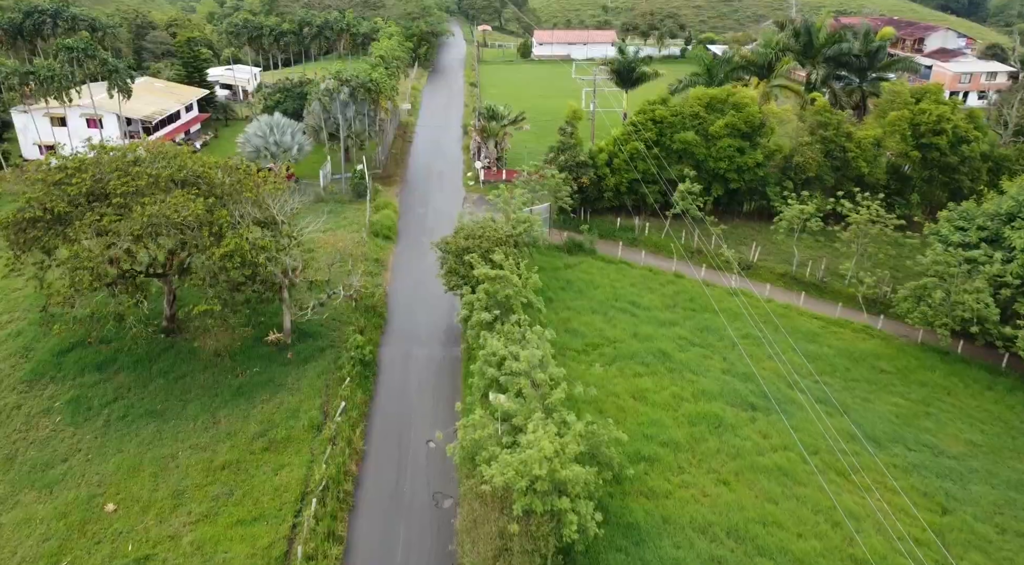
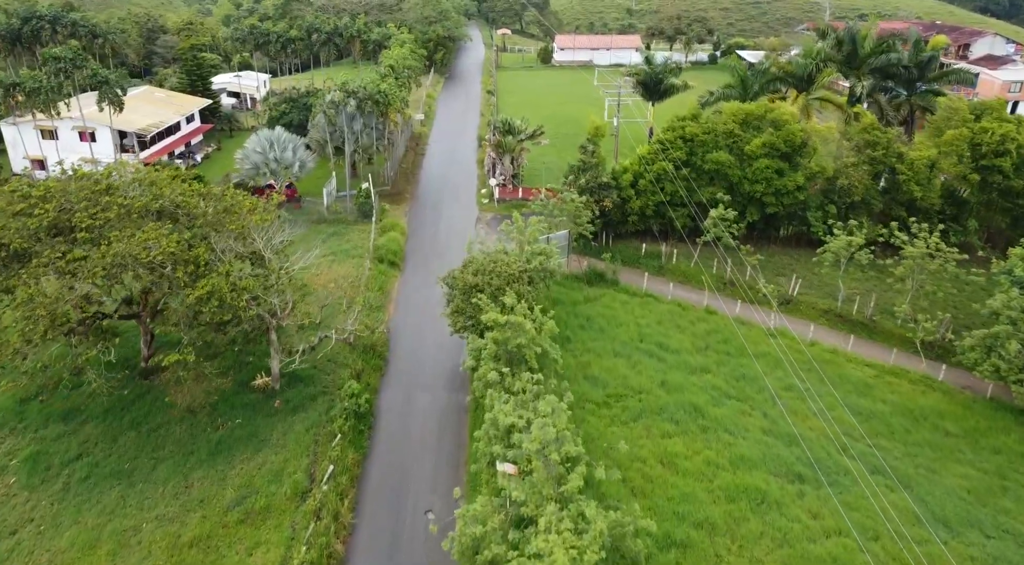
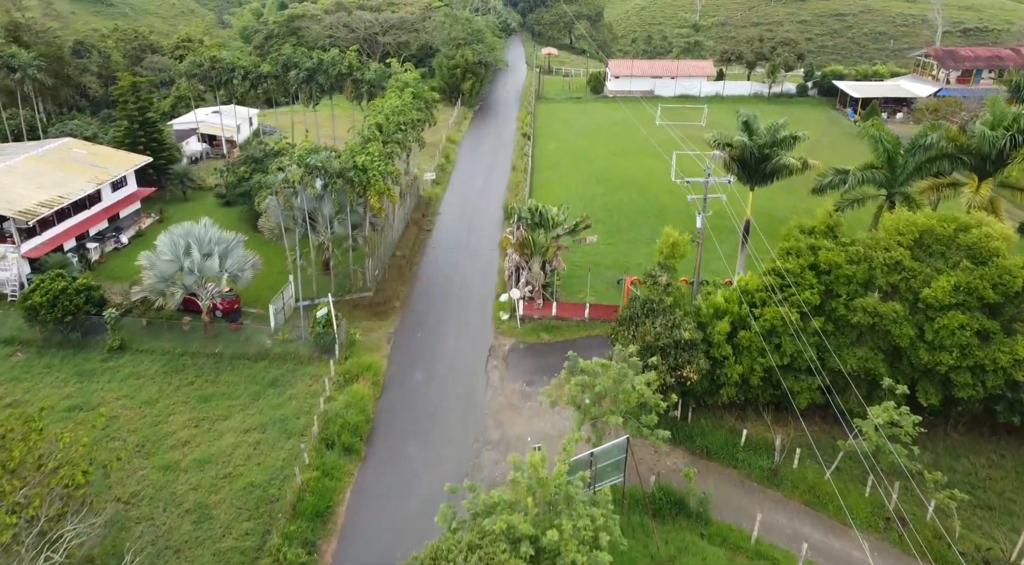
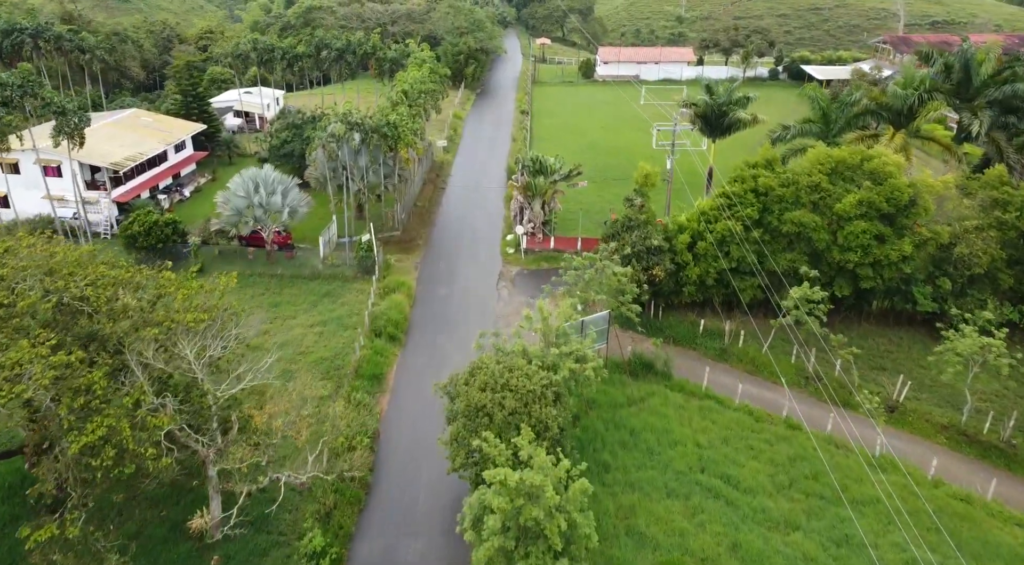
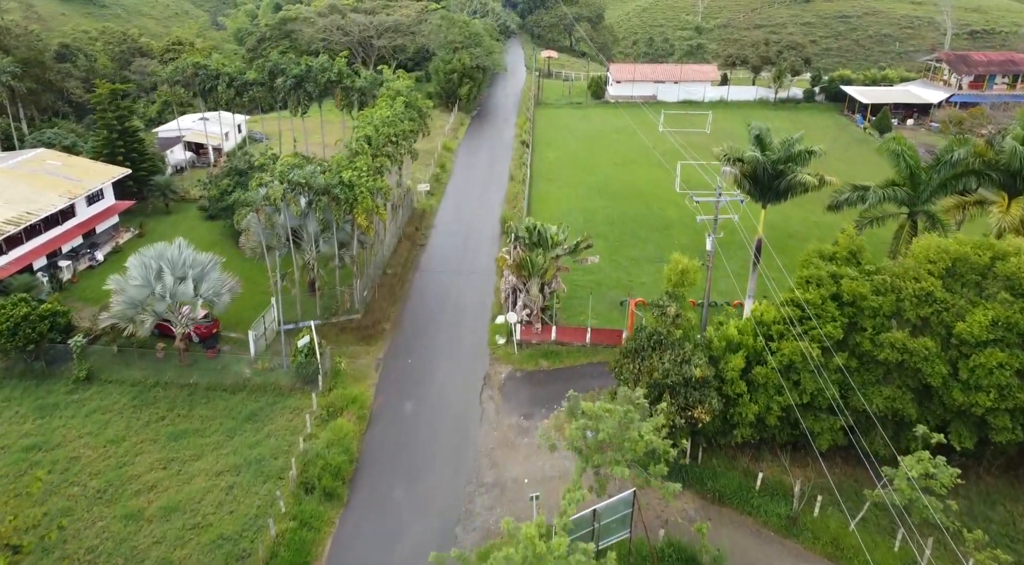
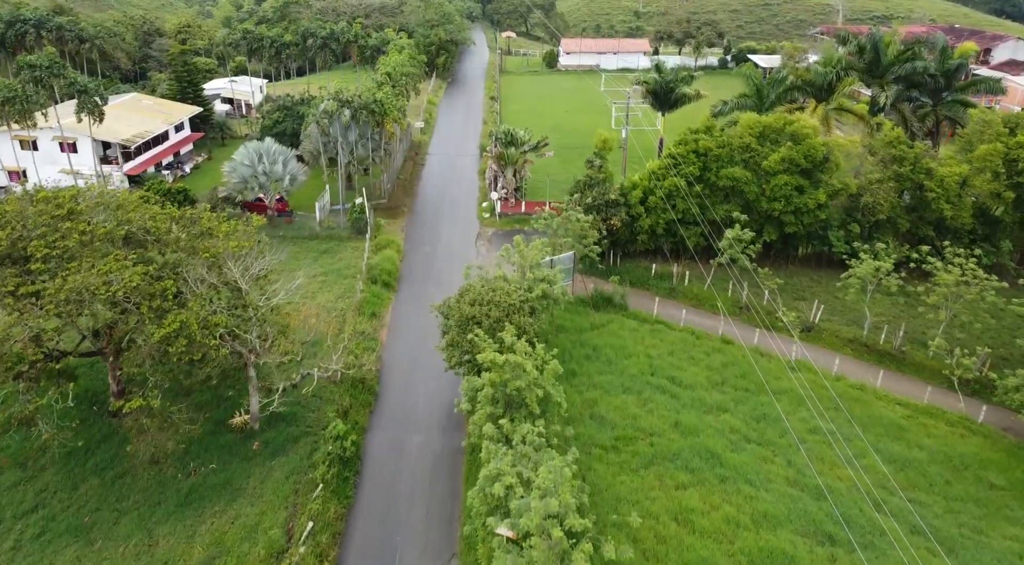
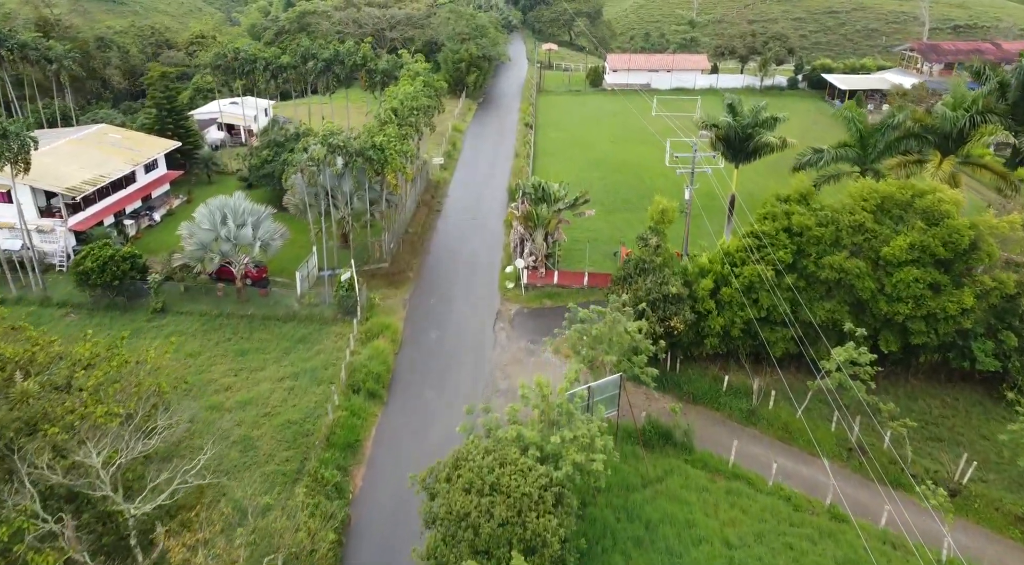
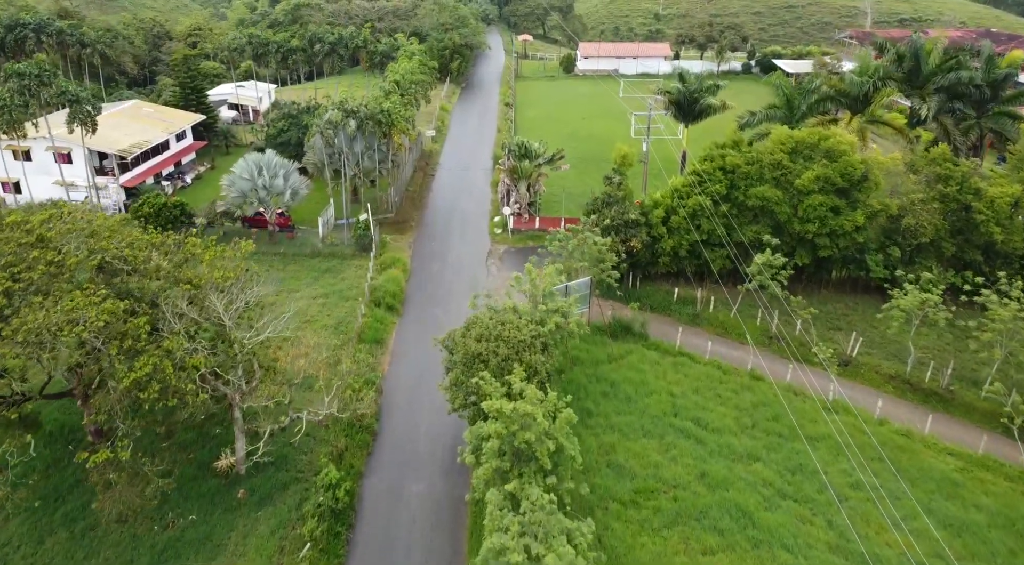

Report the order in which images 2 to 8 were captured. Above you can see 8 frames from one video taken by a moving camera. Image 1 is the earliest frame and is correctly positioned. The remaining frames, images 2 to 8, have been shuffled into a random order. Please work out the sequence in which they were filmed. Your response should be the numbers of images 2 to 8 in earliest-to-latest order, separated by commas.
2, 6, 8, 4, 7, 3, 5
